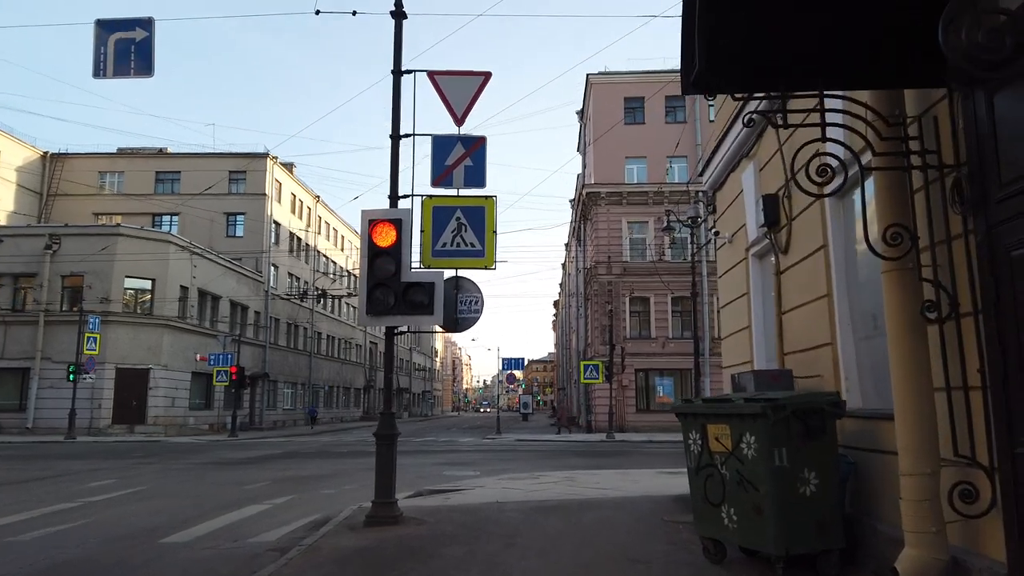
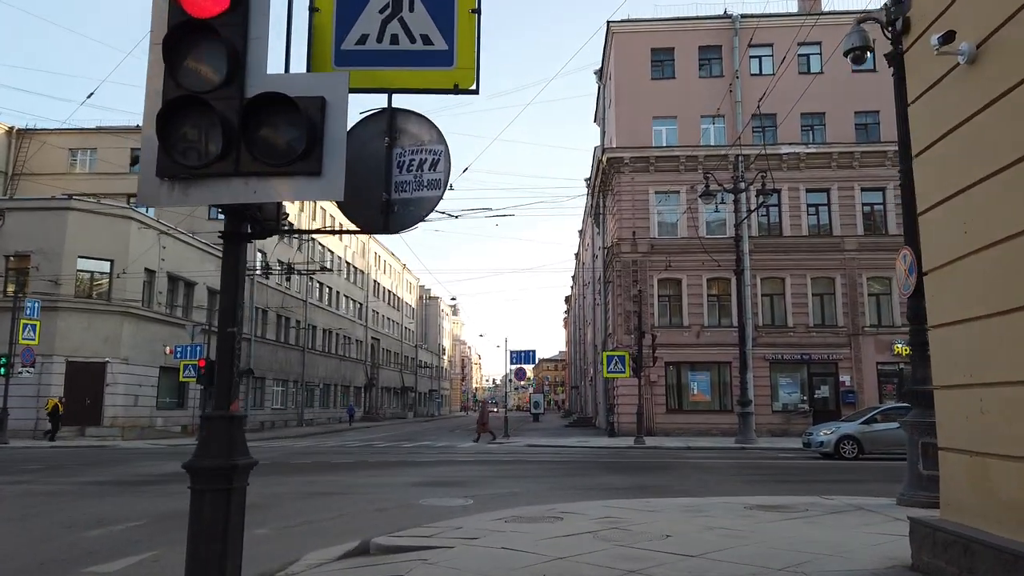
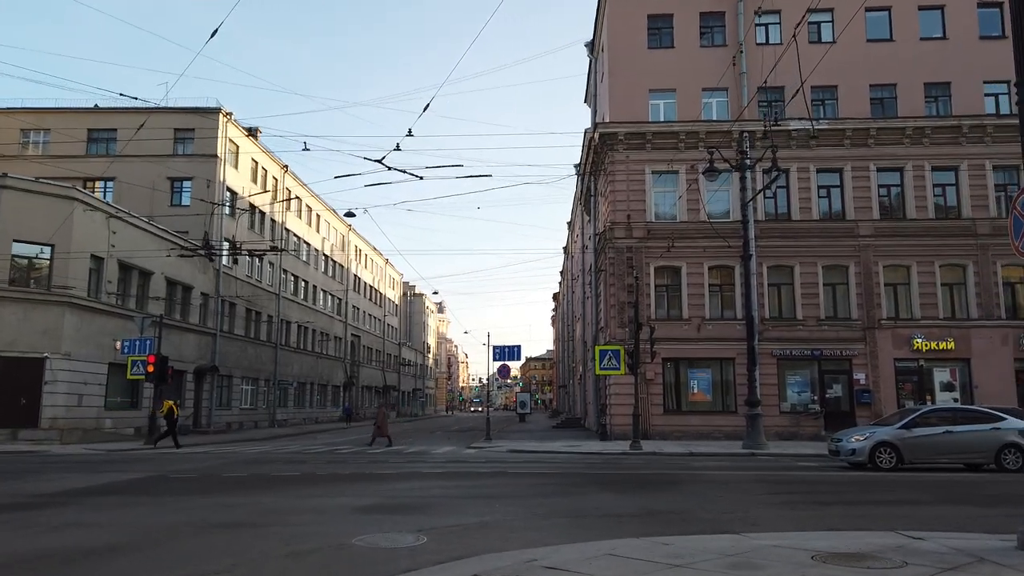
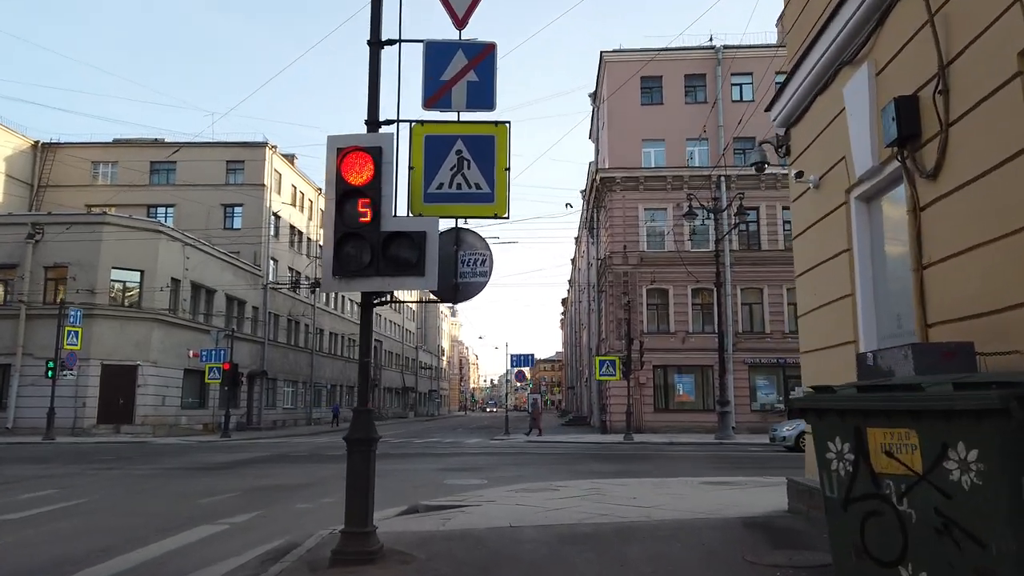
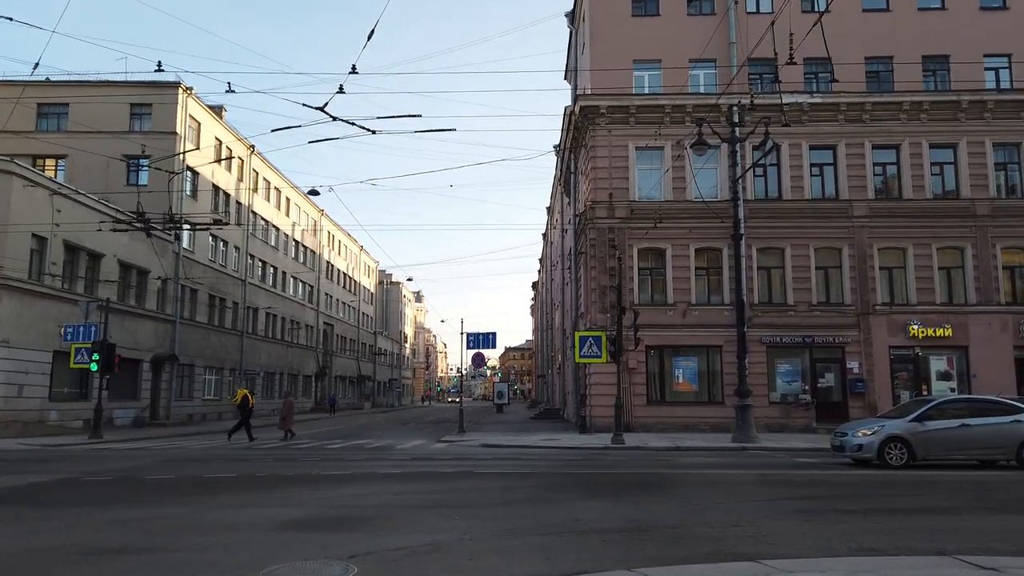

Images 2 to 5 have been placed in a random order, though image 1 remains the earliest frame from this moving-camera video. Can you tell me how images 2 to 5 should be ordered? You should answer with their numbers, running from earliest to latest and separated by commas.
4, 2, 3, 5
